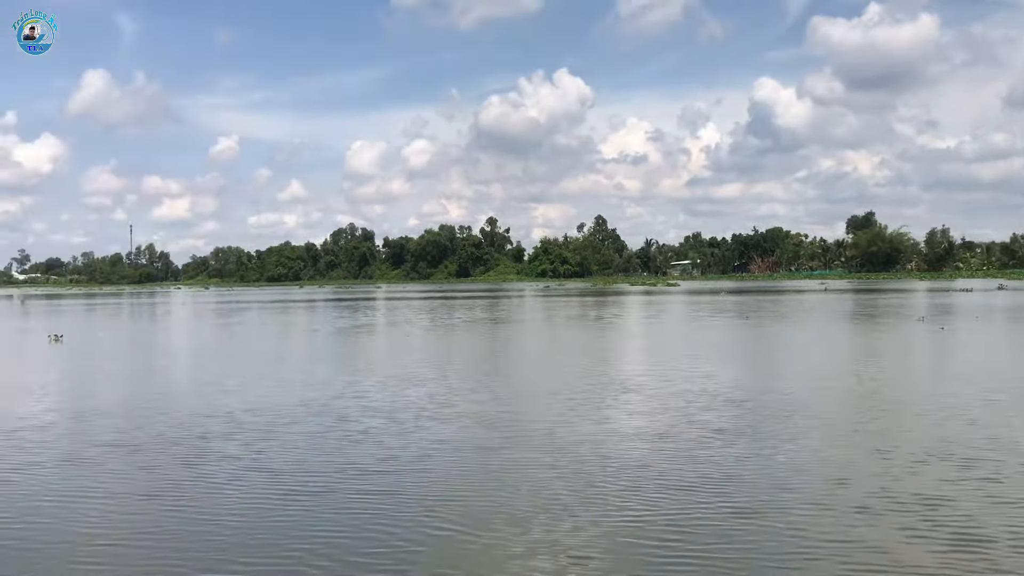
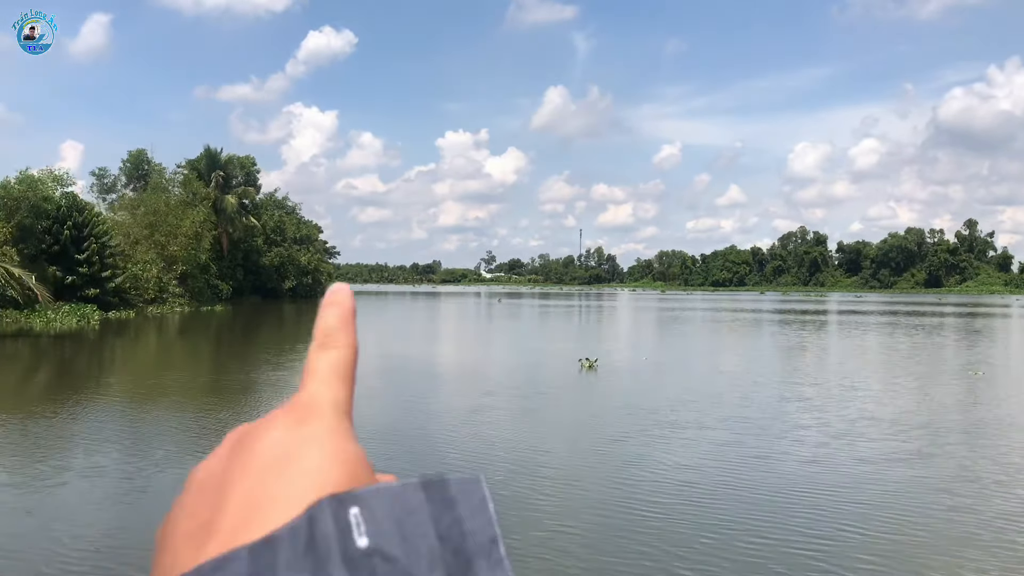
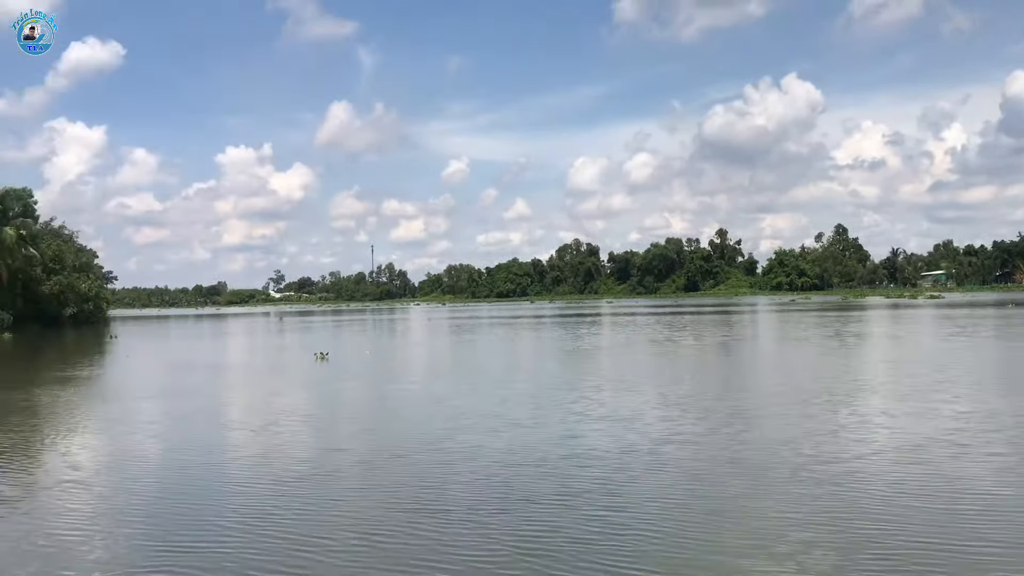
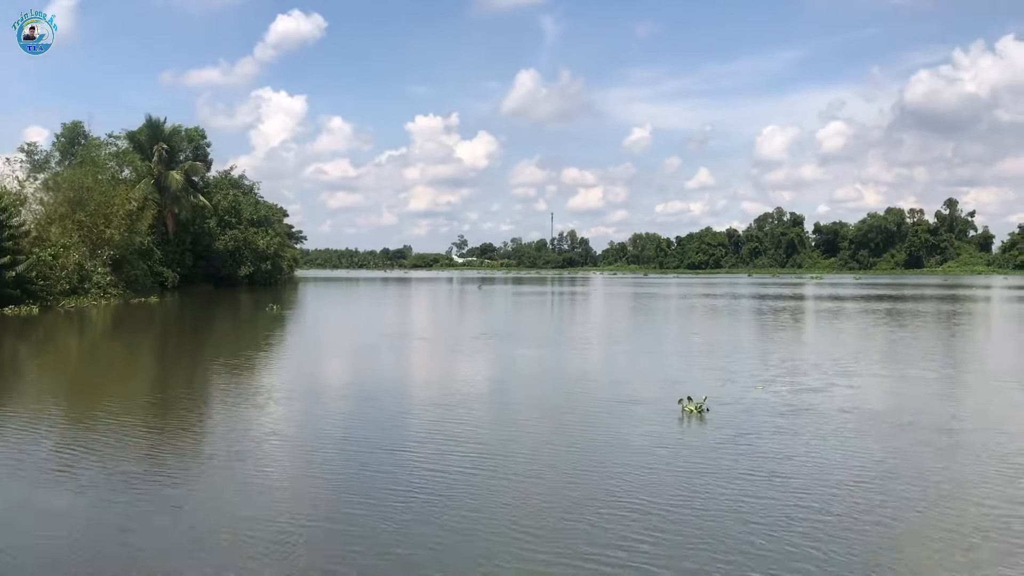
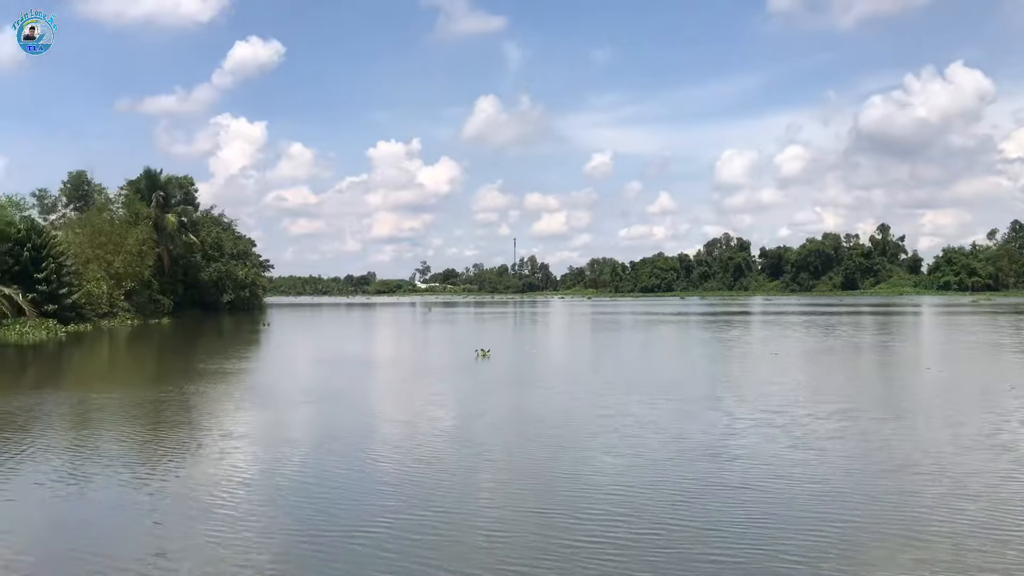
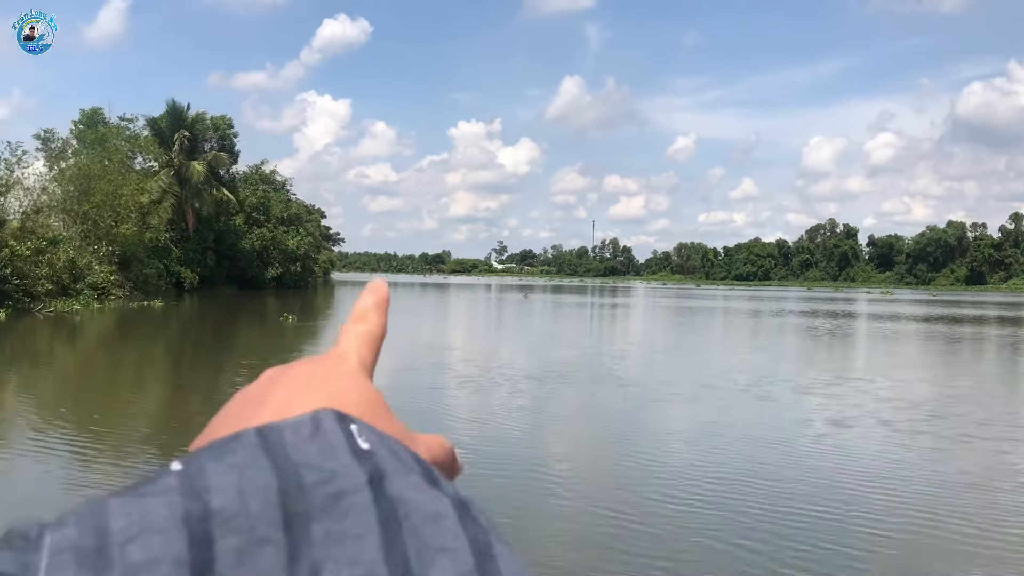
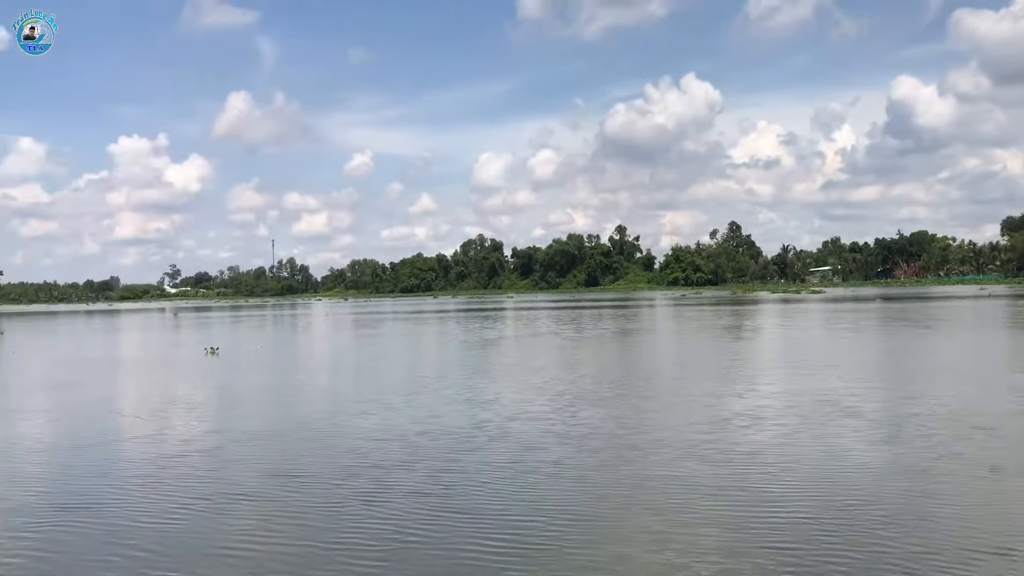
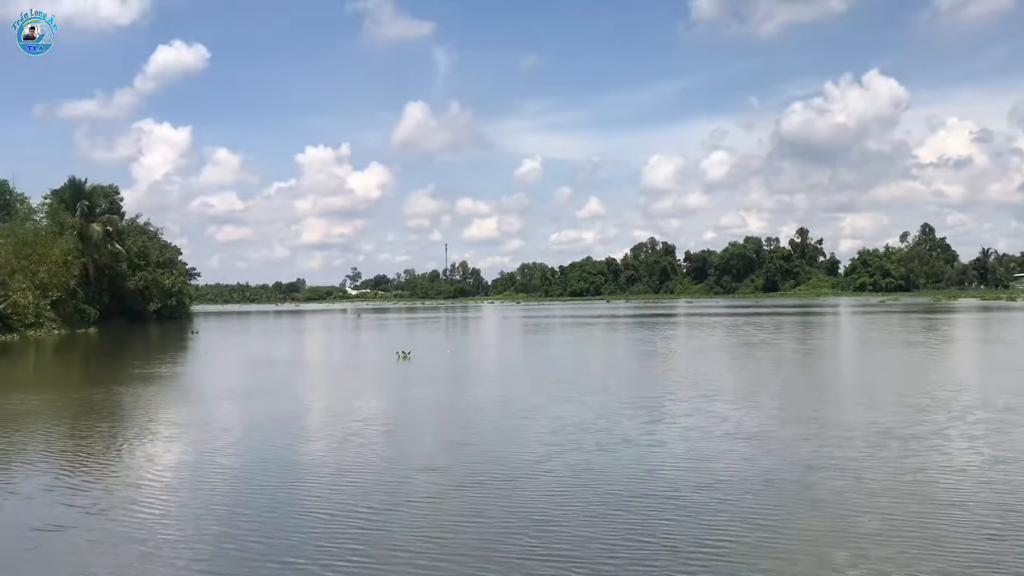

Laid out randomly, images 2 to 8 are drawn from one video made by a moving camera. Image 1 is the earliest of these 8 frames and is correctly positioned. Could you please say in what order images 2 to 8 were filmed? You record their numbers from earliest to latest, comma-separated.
7, 3, 8, 5, 2, 4, 6
